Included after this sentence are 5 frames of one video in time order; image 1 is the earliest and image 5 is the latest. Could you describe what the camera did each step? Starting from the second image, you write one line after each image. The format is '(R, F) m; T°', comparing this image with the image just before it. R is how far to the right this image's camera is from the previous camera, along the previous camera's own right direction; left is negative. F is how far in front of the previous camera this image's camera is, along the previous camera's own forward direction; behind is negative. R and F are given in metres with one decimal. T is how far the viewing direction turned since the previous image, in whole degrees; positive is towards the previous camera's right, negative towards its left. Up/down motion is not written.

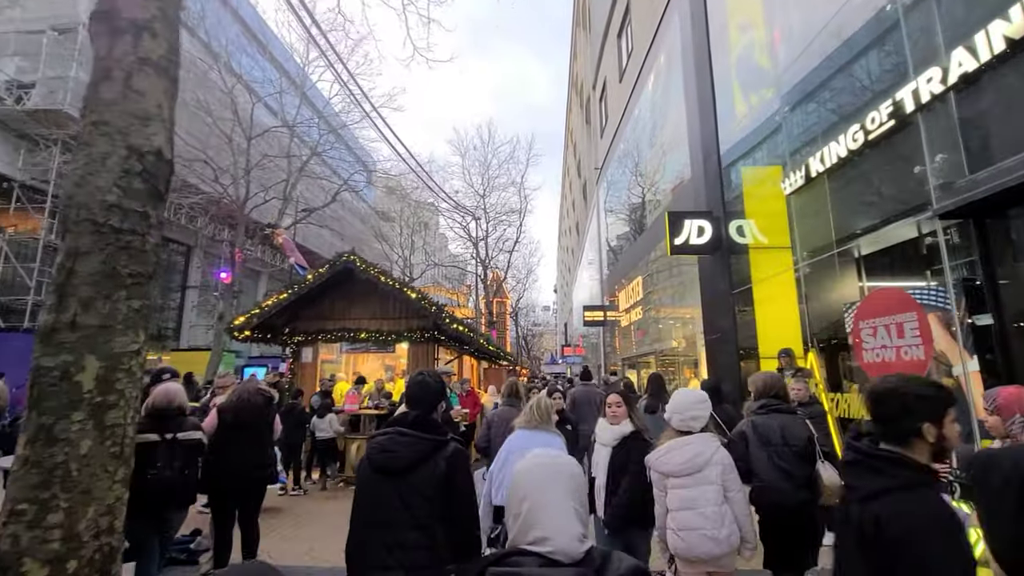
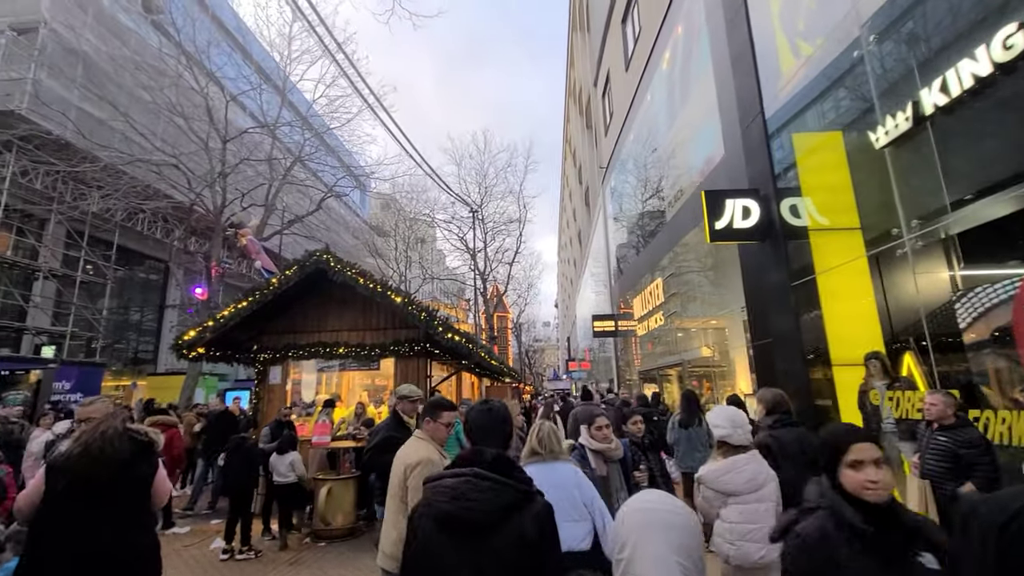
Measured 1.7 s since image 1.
(-0.1, +1.8) m; 0°
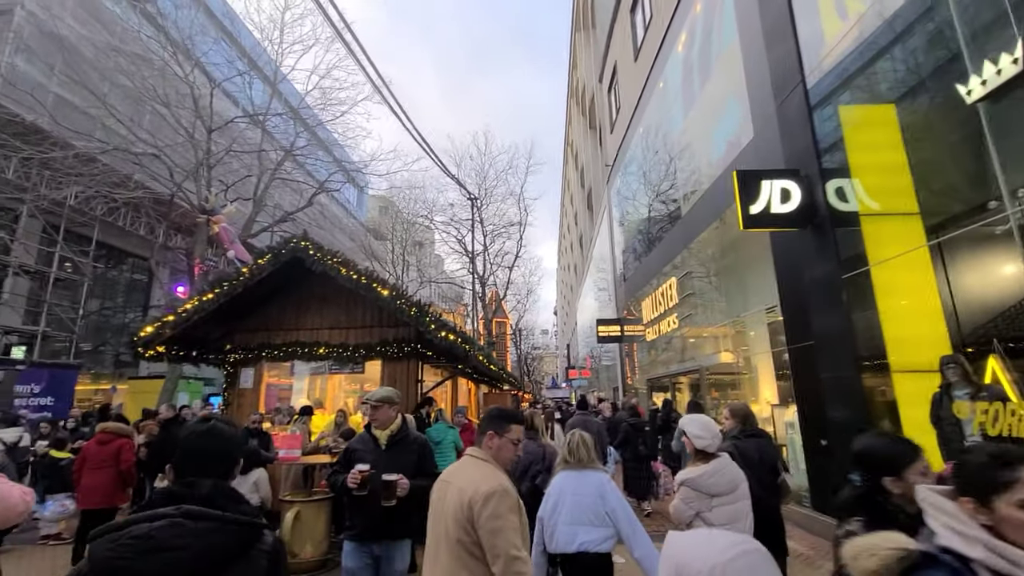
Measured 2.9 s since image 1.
(-0.1, +1.1) m; 0°
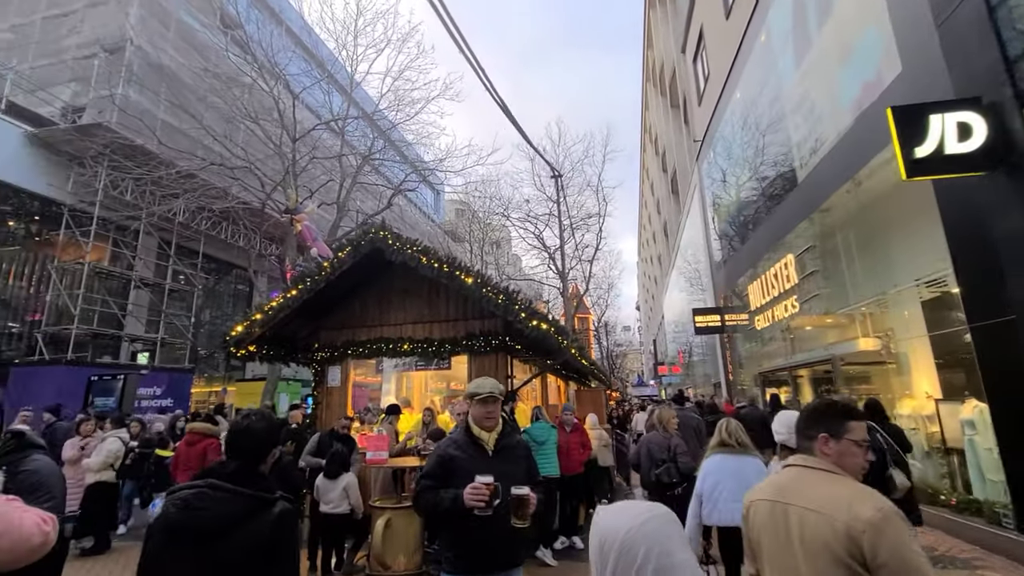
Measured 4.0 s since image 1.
(-0.3, +0.8) m; -9°
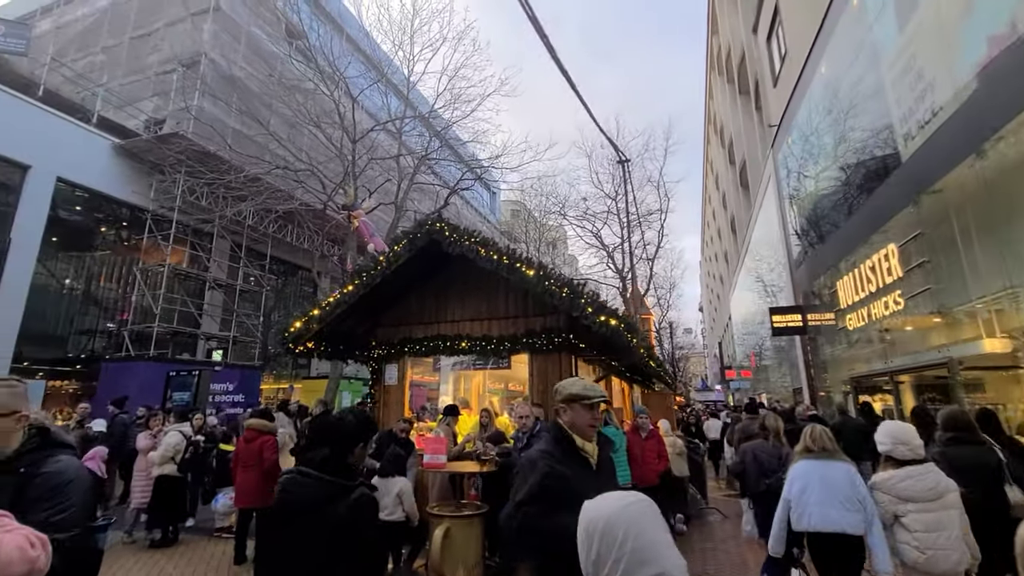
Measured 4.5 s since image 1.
(-0.1, +0.5) m; -6°
